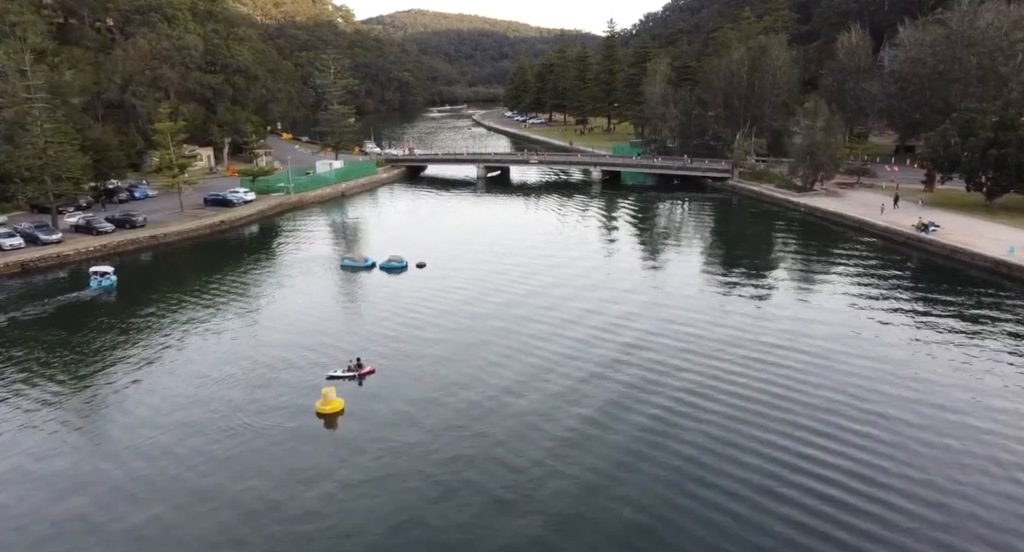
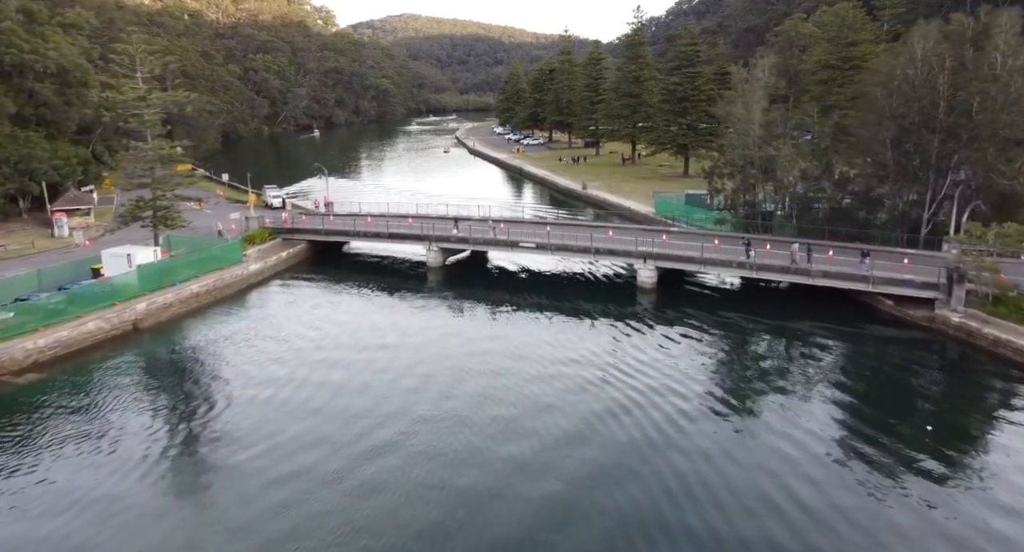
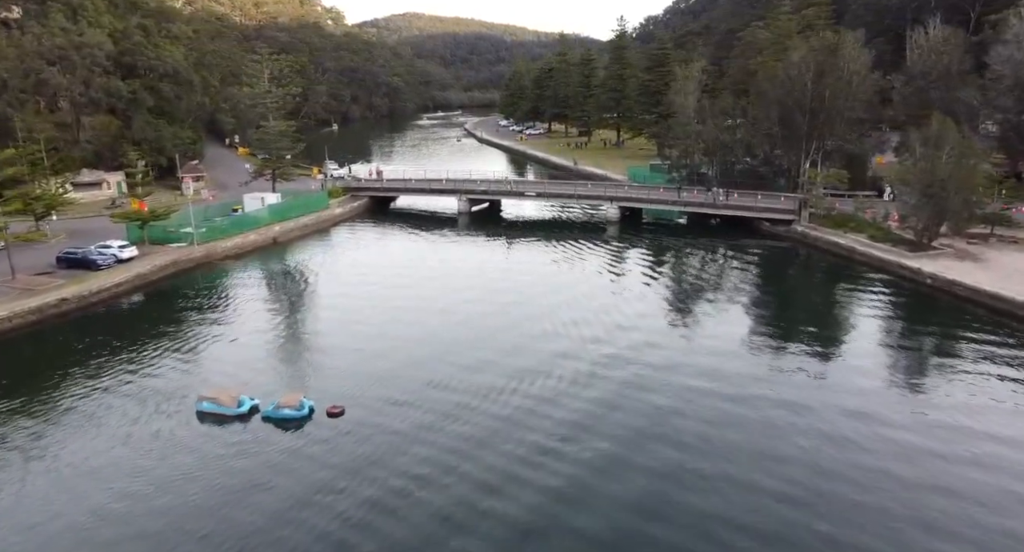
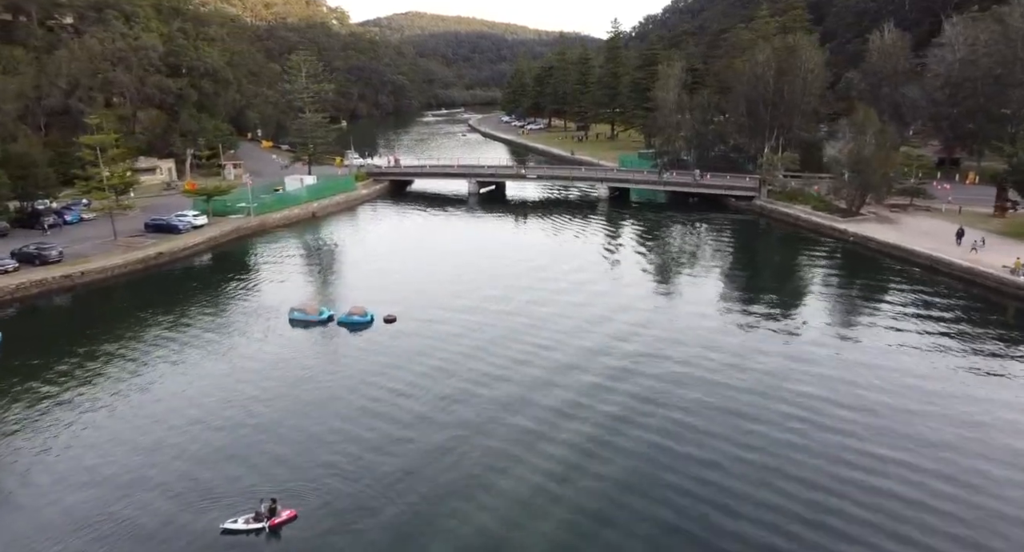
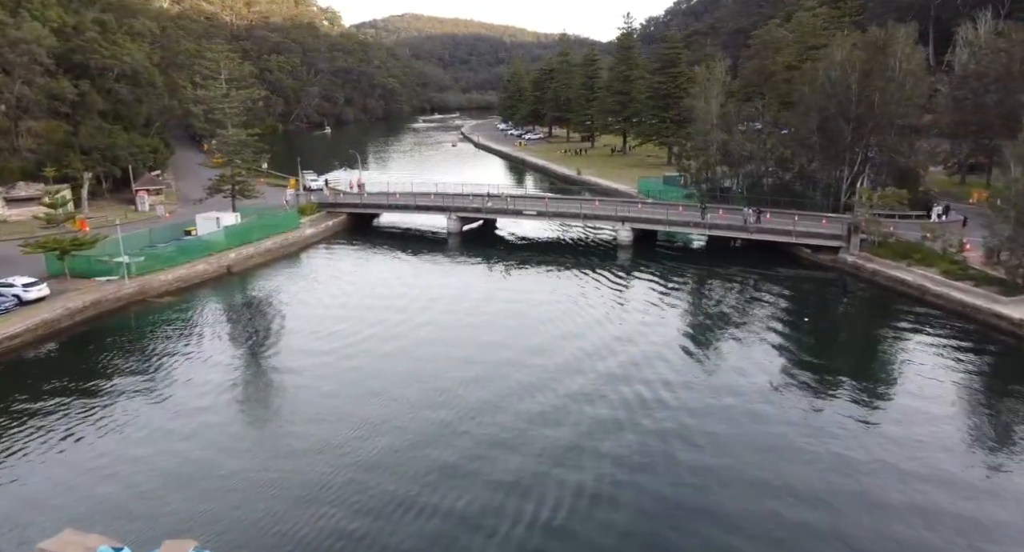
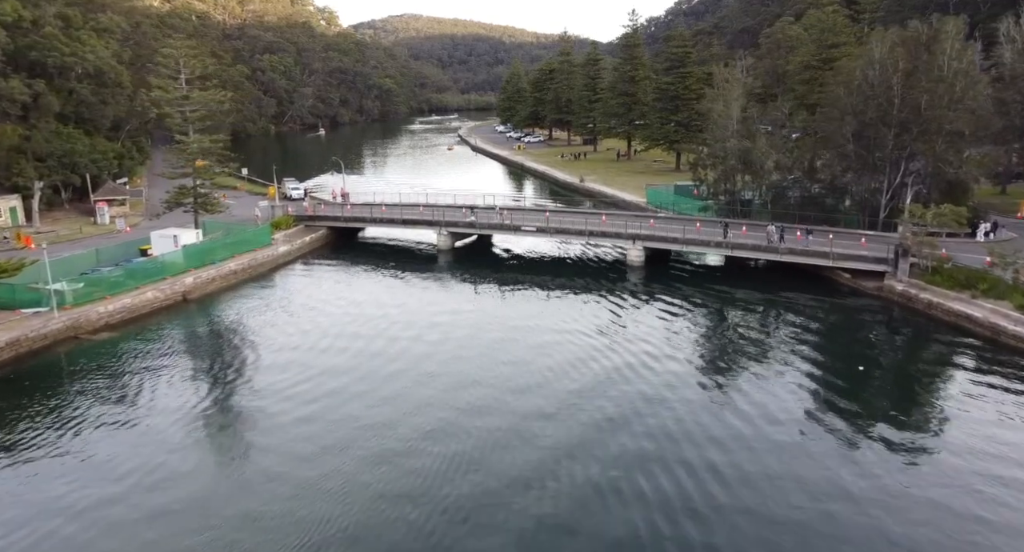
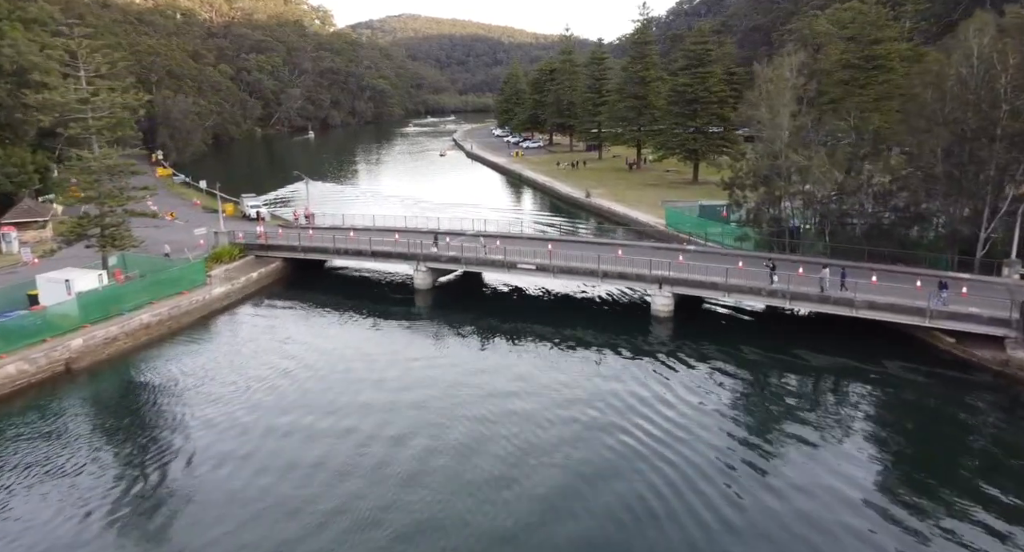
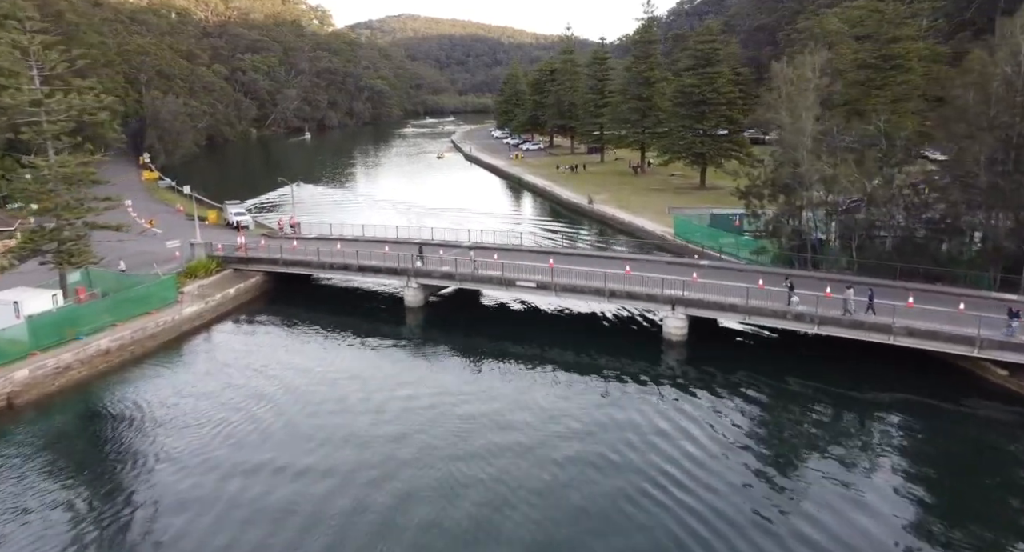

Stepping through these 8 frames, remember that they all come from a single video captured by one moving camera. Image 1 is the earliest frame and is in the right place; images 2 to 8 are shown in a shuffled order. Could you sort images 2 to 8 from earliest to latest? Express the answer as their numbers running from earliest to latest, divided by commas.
4, 3, 5, 6, 2, 7, 8
